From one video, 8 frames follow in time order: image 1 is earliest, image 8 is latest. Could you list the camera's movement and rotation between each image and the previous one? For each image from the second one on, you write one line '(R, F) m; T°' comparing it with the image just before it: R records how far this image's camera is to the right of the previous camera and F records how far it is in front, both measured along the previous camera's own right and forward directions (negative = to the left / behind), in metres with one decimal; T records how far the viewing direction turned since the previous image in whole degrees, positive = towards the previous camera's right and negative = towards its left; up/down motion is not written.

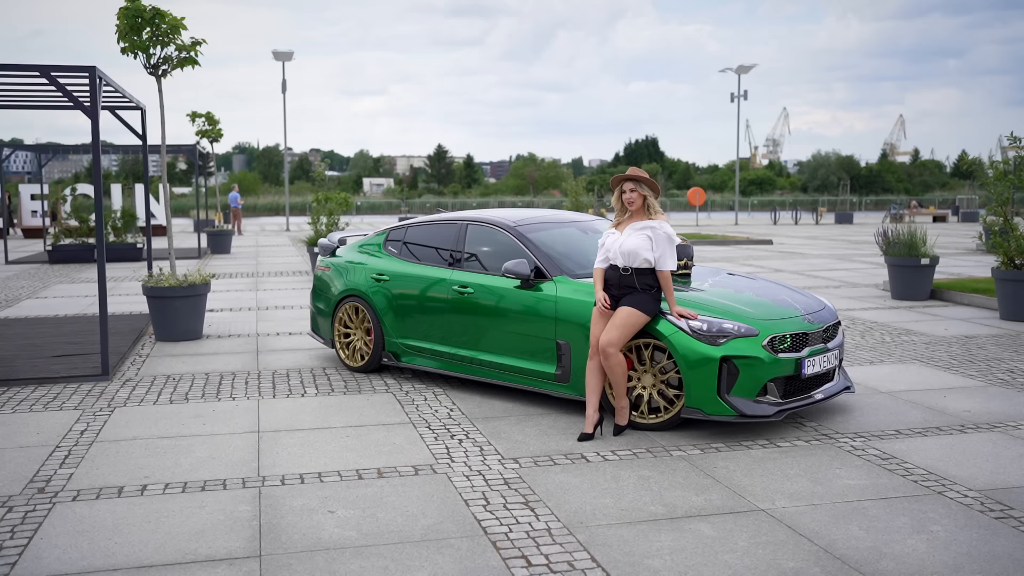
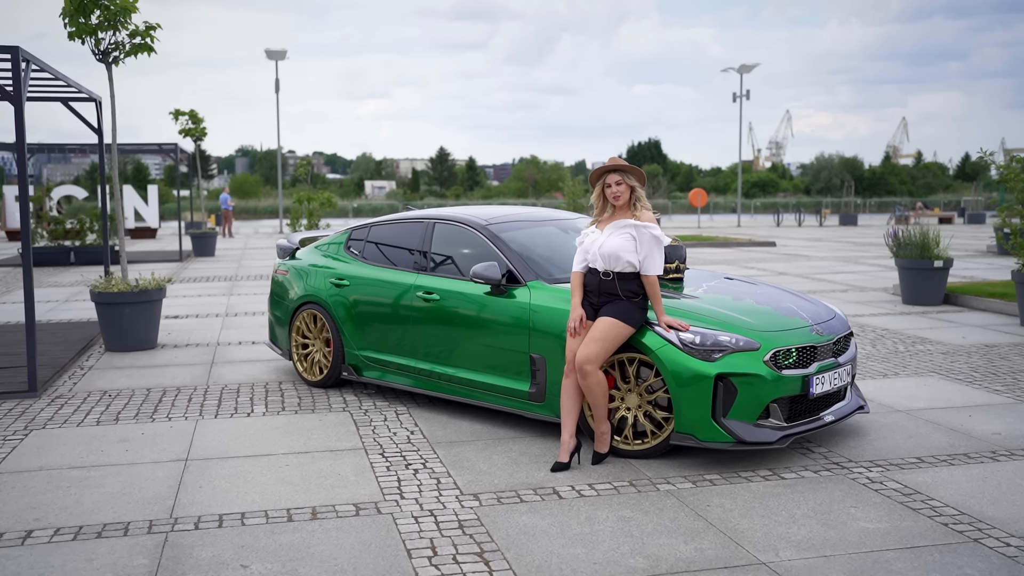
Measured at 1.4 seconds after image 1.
(+0.2, +0.8) m; 0°
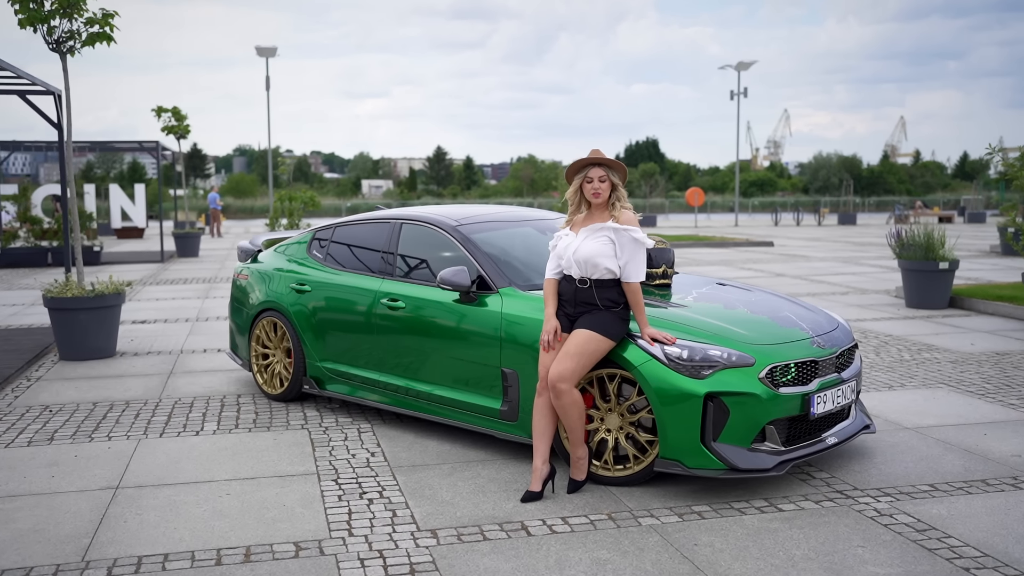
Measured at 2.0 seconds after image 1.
(+0.1, +0.5) m; 0°
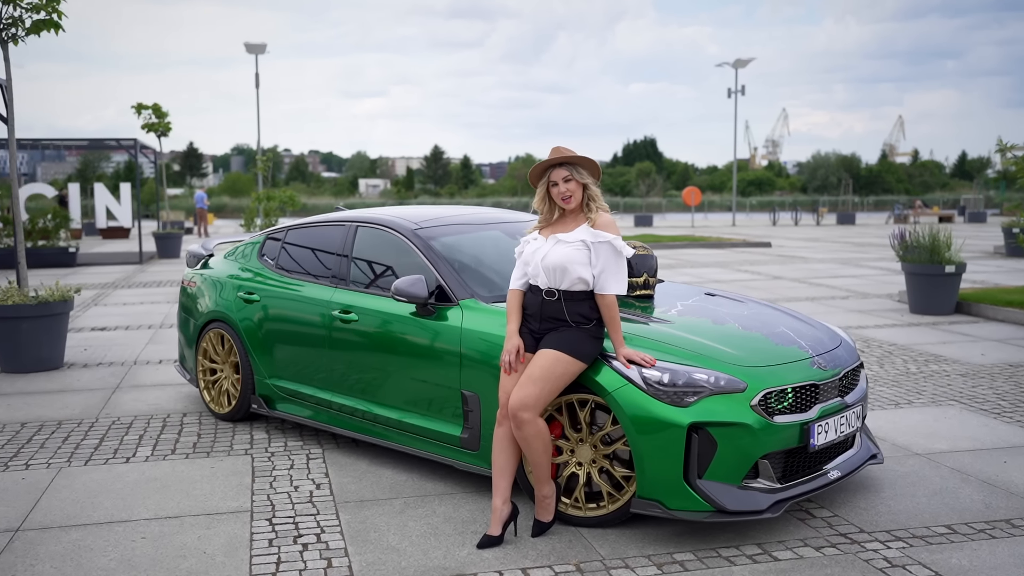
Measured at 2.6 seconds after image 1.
(+0.2, +0.6) m; 0°
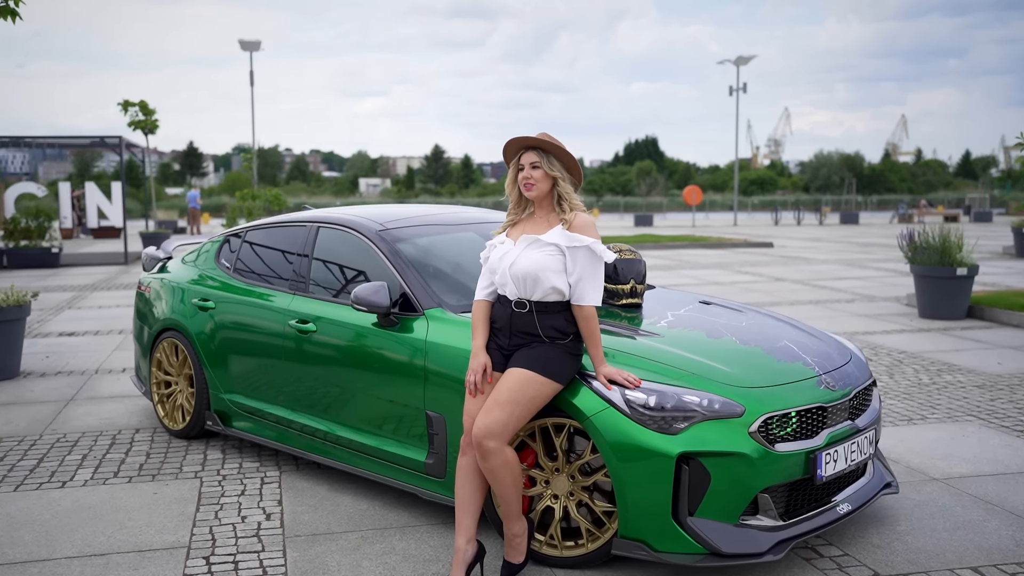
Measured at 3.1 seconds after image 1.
(+0.1, +0.5) m; 0°
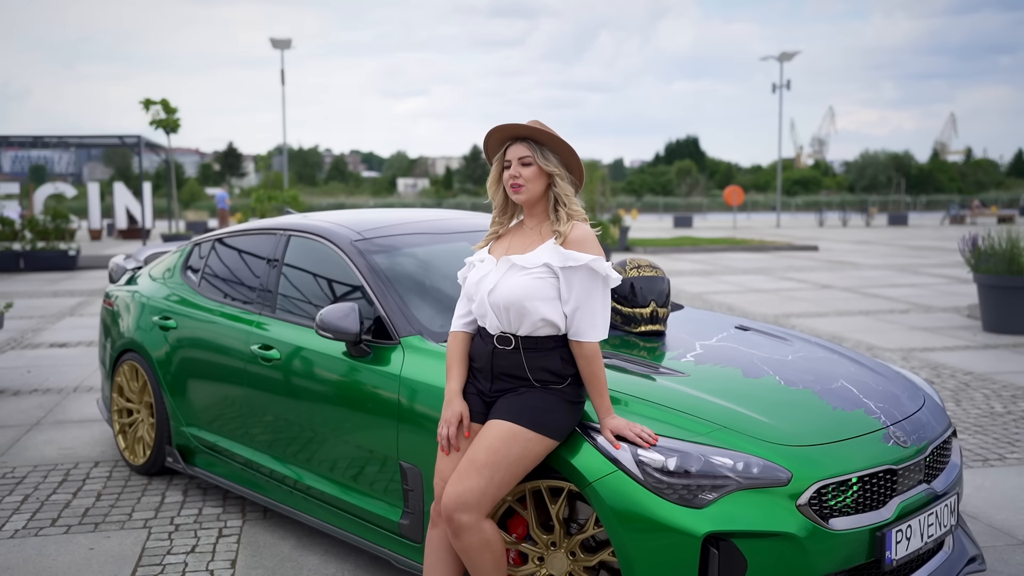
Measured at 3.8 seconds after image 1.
(+0.2, +0.8) m; -2°
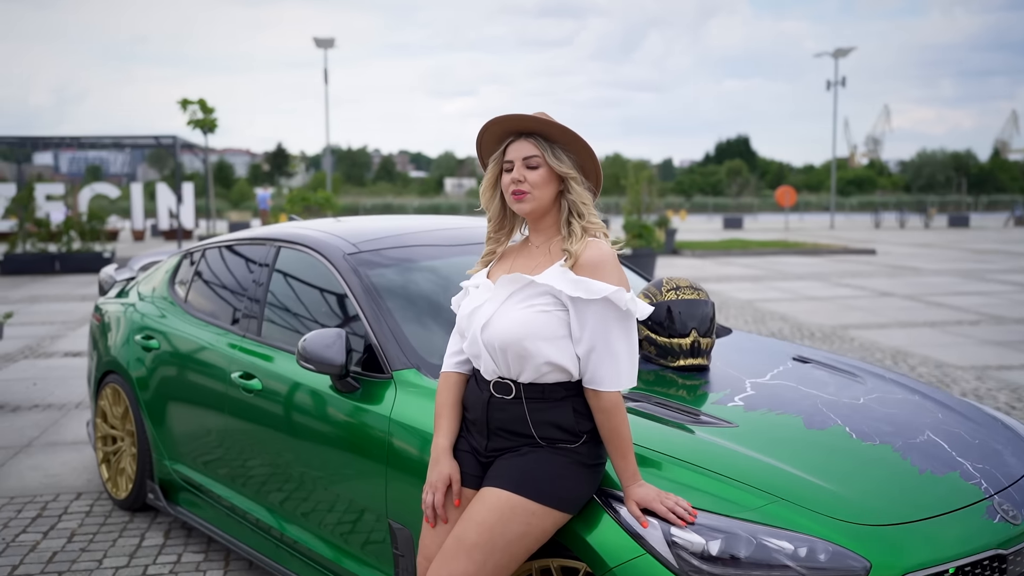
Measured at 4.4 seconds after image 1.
(+0.1, +0.6) m; -3°
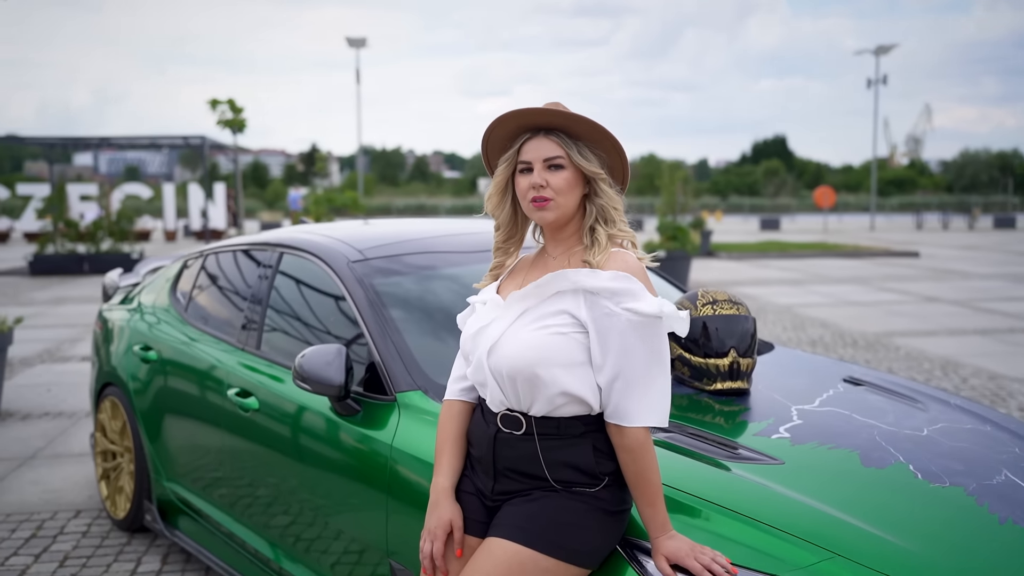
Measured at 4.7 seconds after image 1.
(0.0, +0.3) m; -2°
